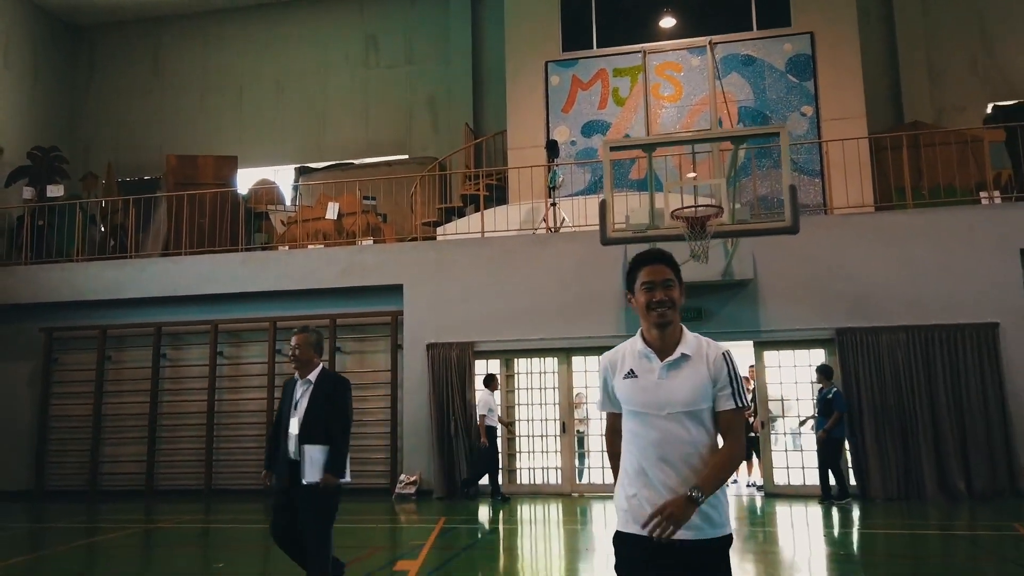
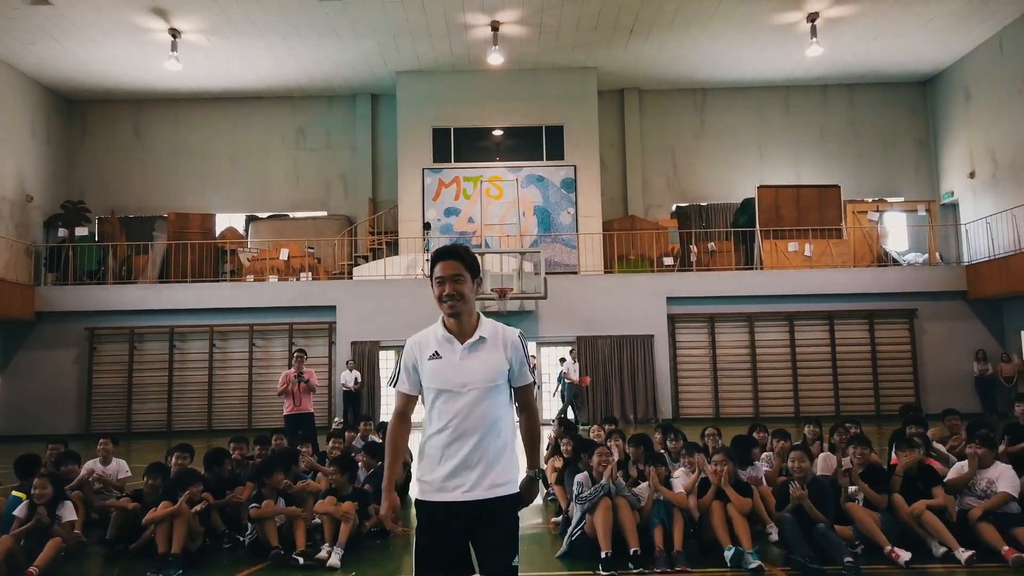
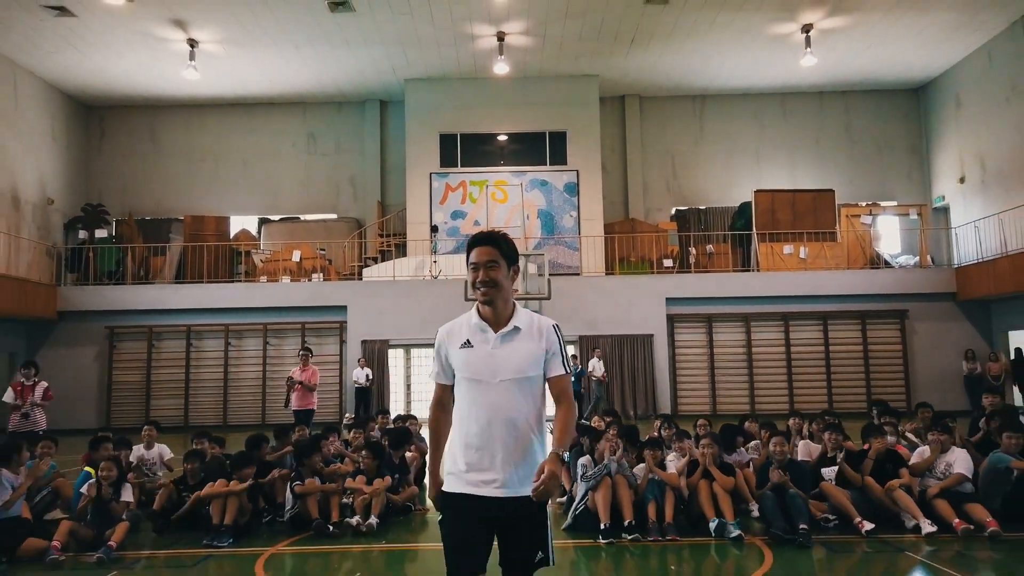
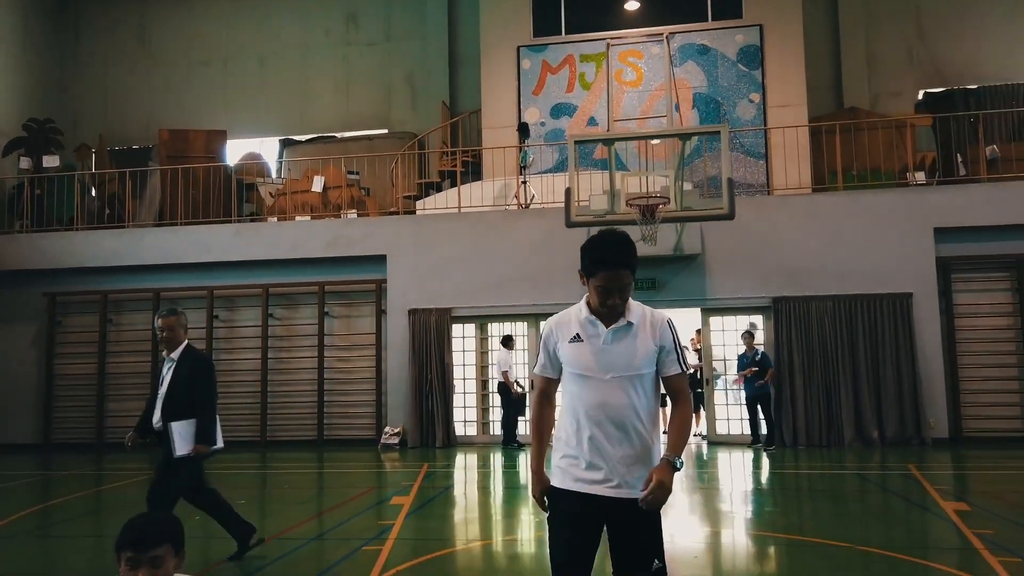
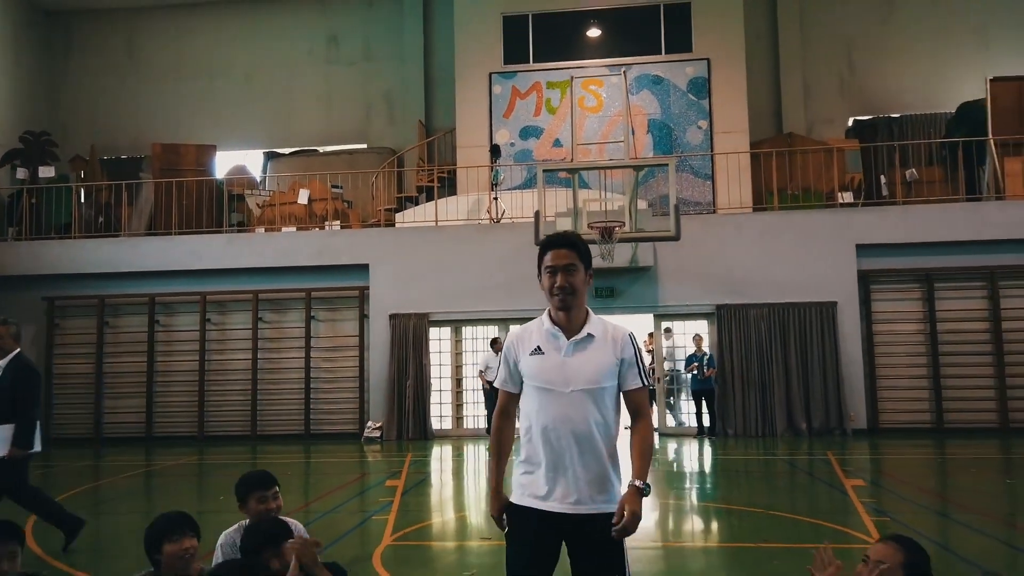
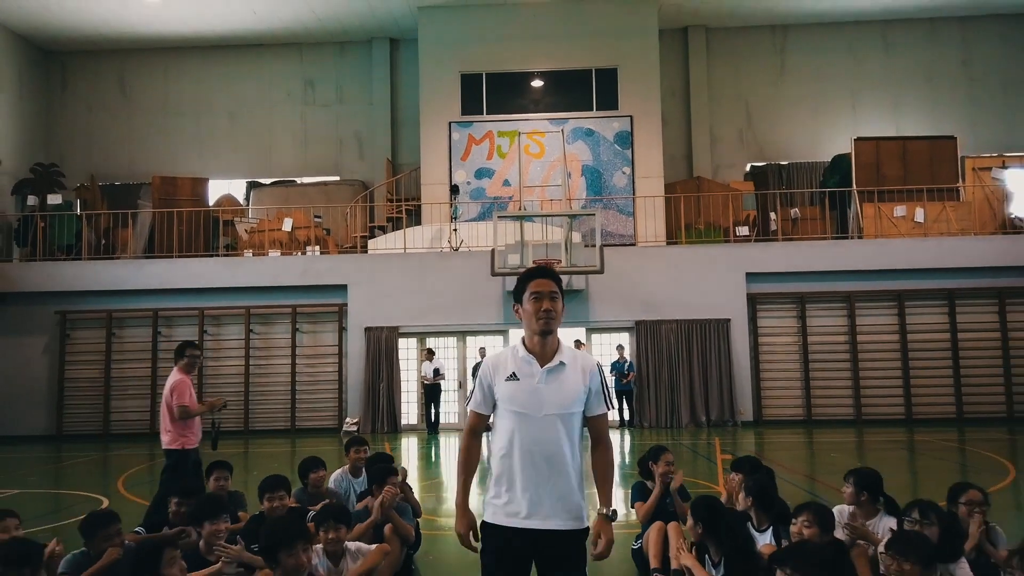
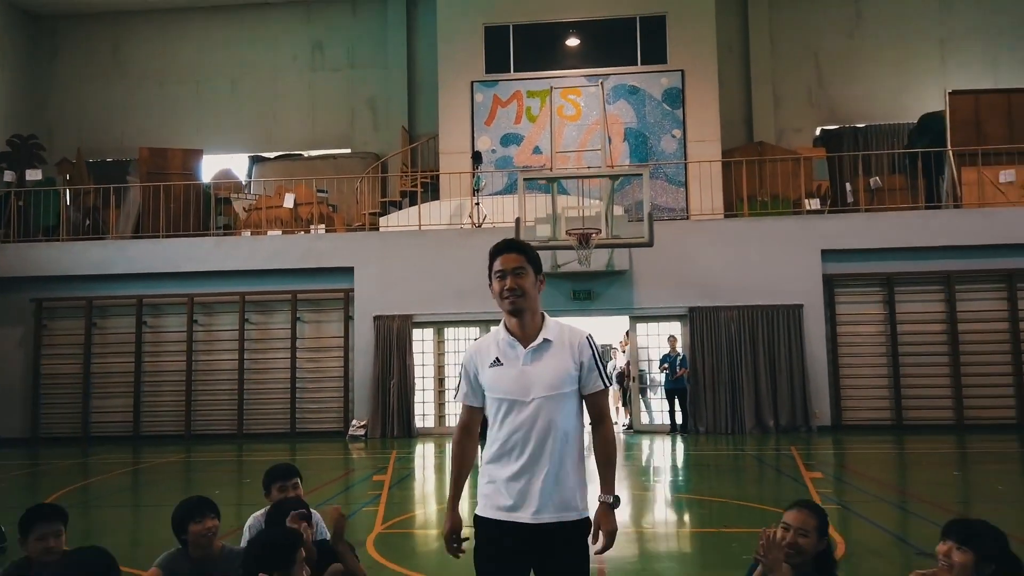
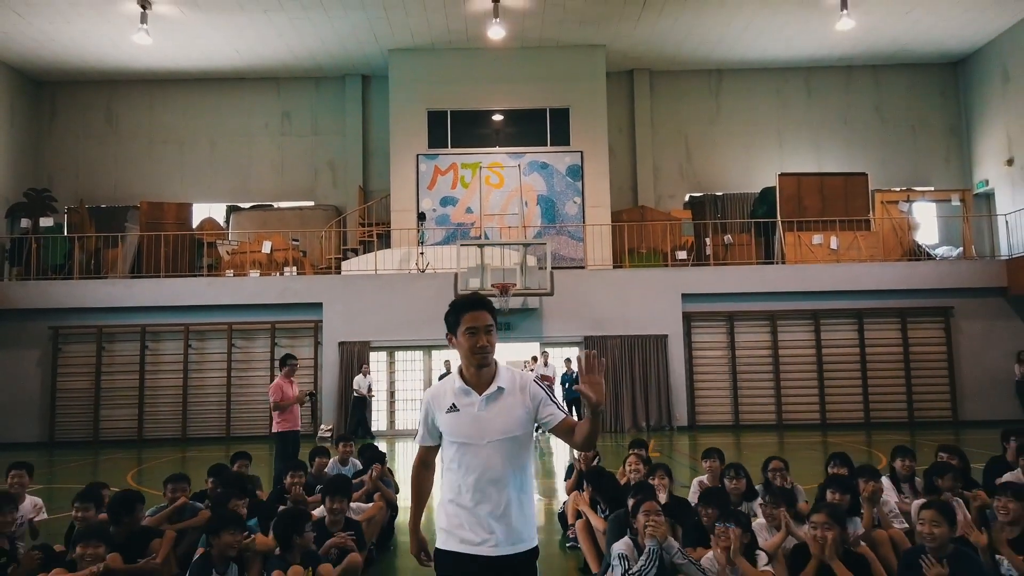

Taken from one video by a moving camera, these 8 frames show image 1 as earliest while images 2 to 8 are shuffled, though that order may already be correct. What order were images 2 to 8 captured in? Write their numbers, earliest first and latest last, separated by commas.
4, 5, 7, 6, 8, 2, 3
